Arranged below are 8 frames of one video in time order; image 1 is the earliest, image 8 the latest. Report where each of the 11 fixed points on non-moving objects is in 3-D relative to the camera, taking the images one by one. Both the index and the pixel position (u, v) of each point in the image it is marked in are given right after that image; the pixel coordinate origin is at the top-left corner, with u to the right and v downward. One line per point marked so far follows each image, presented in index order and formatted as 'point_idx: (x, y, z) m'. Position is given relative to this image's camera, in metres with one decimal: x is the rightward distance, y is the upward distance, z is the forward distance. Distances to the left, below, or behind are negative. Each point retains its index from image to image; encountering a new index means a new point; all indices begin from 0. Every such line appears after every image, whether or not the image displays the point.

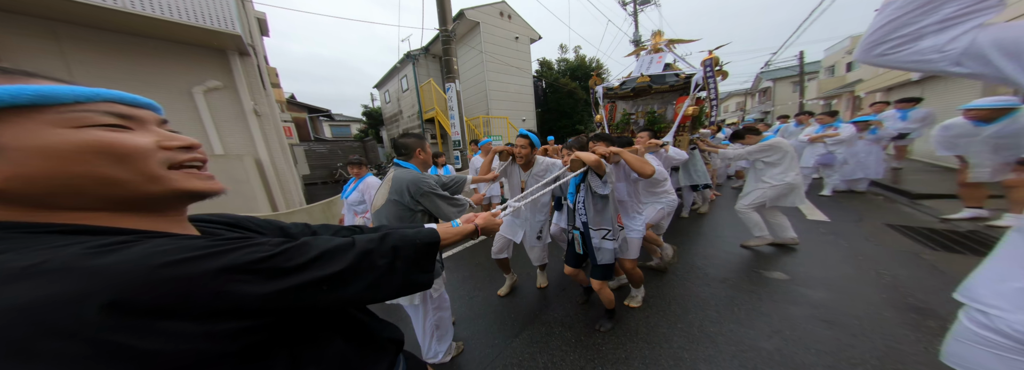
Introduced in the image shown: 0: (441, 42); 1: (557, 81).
0: (-2.3, +4.4, +6.5) m
1: (+3.2, +6.0, +11.8) m
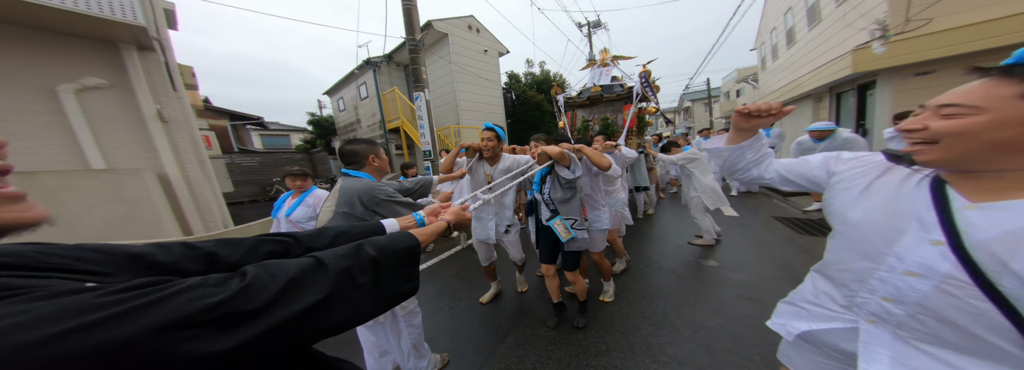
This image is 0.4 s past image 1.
0: (-3.2, +4.1, +6.4) m
1: (+1.3, +5.6, +12.6) m
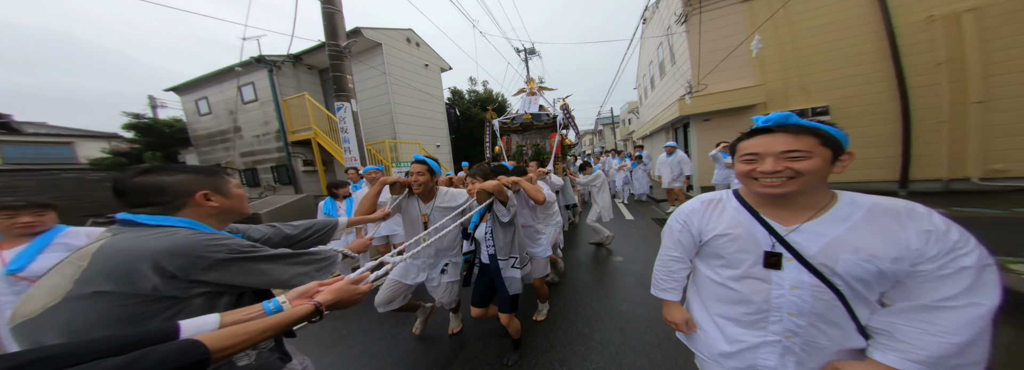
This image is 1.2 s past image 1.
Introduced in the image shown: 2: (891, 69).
0: (-5.0, +3.5, +5.7) m
1: (-2.7, +4.7, +13.0) m
2: (+9.2, +2.9, +4.9) m
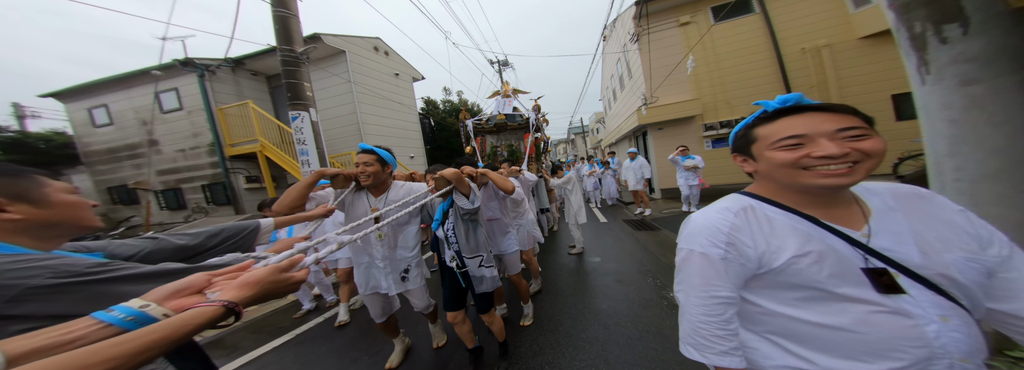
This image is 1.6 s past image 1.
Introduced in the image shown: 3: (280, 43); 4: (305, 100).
0: (-5.7, +3.1, +5.2) m
1: (-4.5, +4.1, +12.8) m
2: (+8.4, +3.1, +6.3) m
3: (-5.8, +3.5, +5.2) m
4: (-5.4, +2.2, +5.4) m
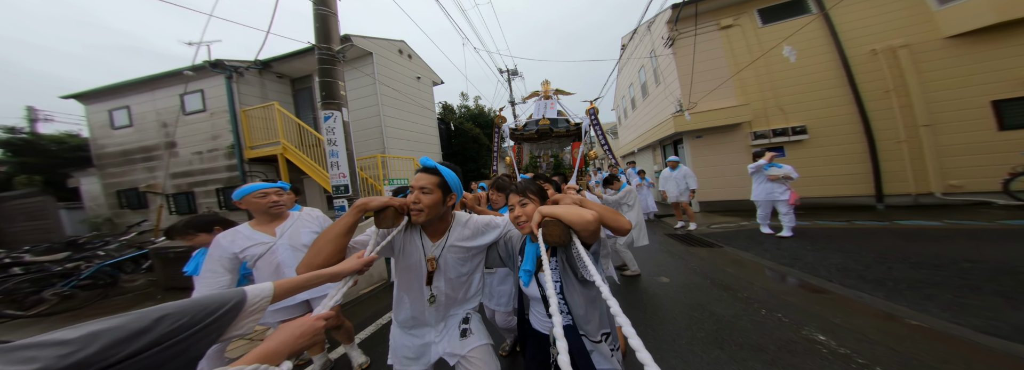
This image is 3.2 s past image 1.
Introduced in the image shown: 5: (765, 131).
0: (-4.5, +3.0, +5.0) m
1: (-3.2, +3.5, +12.6) m
2: (+9.7, +2.6, +6.0) m
3: (-4.6, +3.4, +5.0) m
4: (-4.2, +2.1, +5.1) m
5: (+7.8, +1.7, +6.4) m
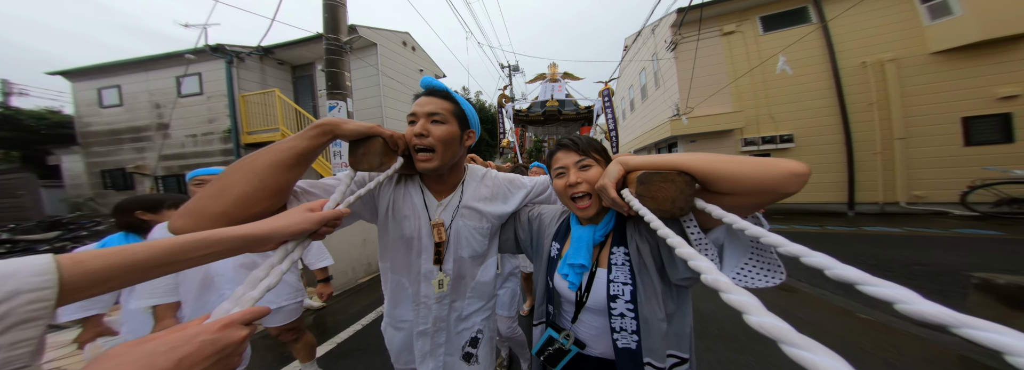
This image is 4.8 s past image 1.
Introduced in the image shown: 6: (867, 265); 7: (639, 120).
0: (-4.4, +3.3, +5.0) m
1: (-3.3, +3.8, +12.7) m
2: (+9.7, +2.4, +6.3) m
3: (-4.5, +3.7, +5.0) m
4: (-4.2, +2.4, +5.2) m
5: (+7.8, +1.5, +6.8) m
6: (+5.9, -1.3, +3.5) m
7: (+6.8, +3.5, +11.4) m
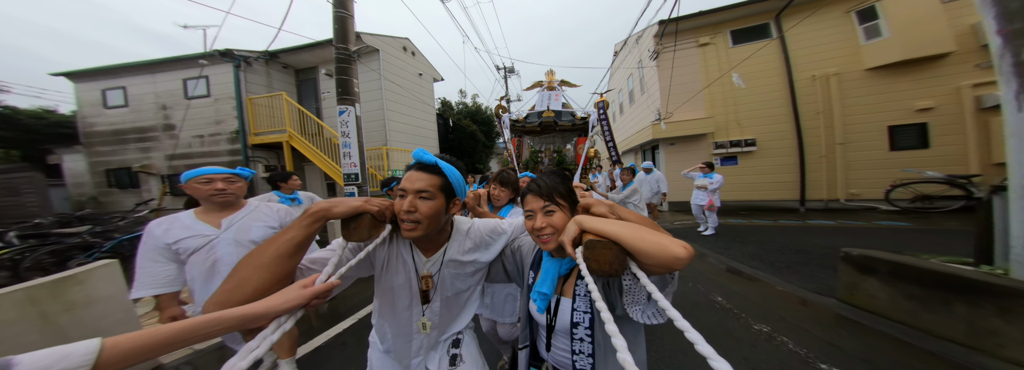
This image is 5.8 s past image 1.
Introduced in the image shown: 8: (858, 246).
0: (-4.7, +3.3, +5.6) m
1: (-3.6, +3.9, +13.2) m
2: (+9.4, +2.4, +7.1) m
3: (-4.7, +3.8, +5.6) m
4: (-4.4, +2.4, +5.7) m
5: (+7.6, +1.6, +7.4) m
6: (+5.7, -1.3, +4.2) m
7: (+6.5, +3.6, +12.0) m
8: (+6.7, -1.2, +4.0) m
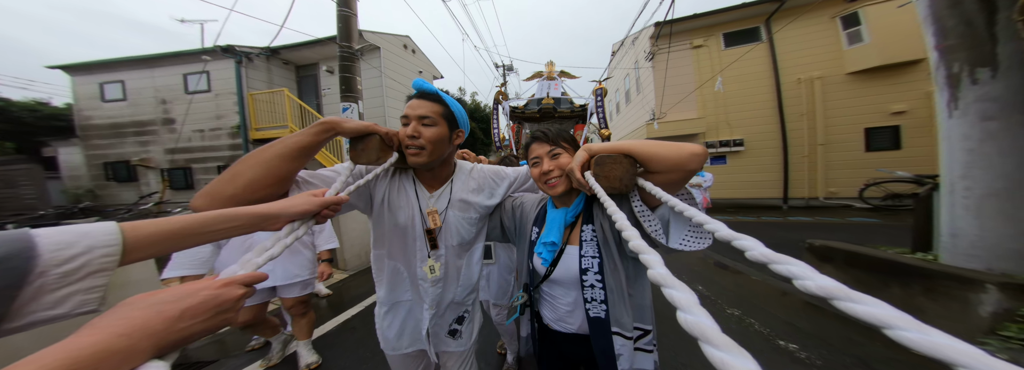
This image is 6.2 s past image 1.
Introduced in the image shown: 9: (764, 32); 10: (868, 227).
0: (-4.7, +3.5, +5.7) m
1: (-3.7, +4.1, +13.4) m
2: (+9.4, +2.5, +7.3) m
3: (-4.8, +3.9, +5.7) m
4: (-4.5, +2.6, +5.9) m
5: (+7.5, +1.6, +7.7) m
6: (+5.6, -1.3, +4.5) m
7: (+6.4, +3.7, +12.3) m
8: (+6.6, -1.1, +4.3) m
9: (+8.9, +5.3, +7.3) m
10: (+8.0, -0.9, +4.7) m
